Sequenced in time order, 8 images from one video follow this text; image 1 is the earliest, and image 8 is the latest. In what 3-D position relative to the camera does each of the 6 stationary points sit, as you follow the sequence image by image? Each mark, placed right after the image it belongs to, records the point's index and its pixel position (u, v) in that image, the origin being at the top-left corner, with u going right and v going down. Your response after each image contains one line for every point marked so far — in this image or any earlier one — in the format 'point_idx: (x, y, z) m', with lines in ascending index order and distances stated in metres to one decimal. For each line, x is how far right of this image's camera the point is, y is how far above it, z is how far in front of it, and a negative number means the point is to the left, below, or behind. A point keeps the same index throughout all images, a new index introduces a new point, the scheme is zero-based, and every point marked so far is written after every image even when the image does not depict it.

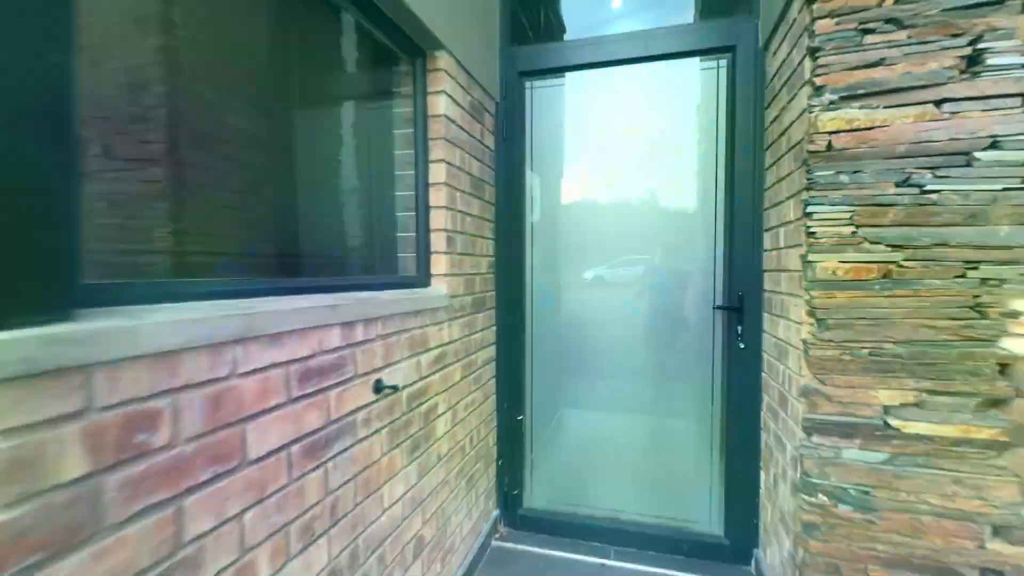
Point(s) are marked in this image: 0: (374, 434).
0: (-0.4, -0.4, +1.3) m
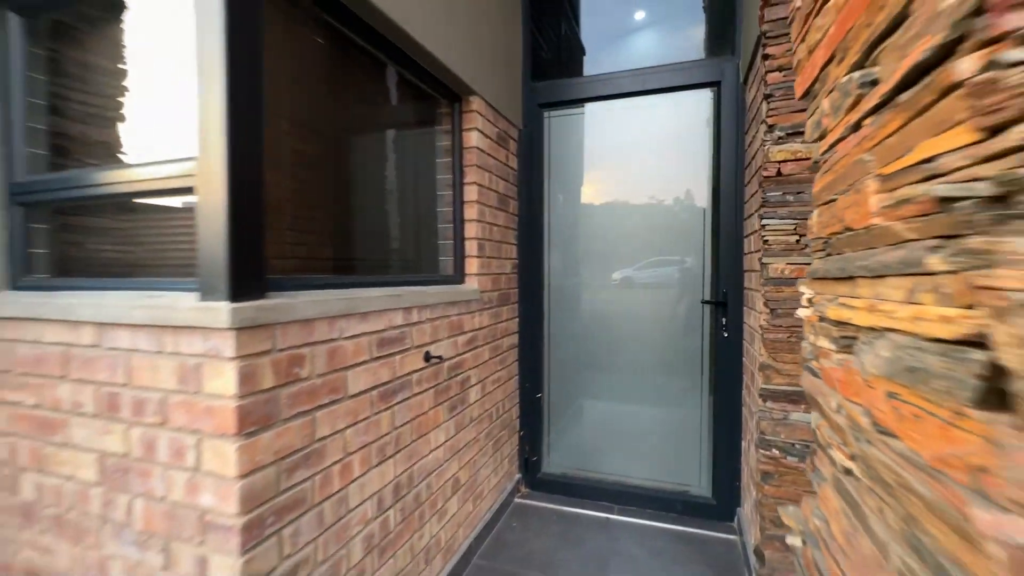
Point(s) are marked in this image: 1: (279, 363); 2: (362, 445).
0: (-0.3, -0.4, +1.8) m
1: (-0.6, -0.2, +1.2) m
2: (-0.5, -0.5, +1.4) m
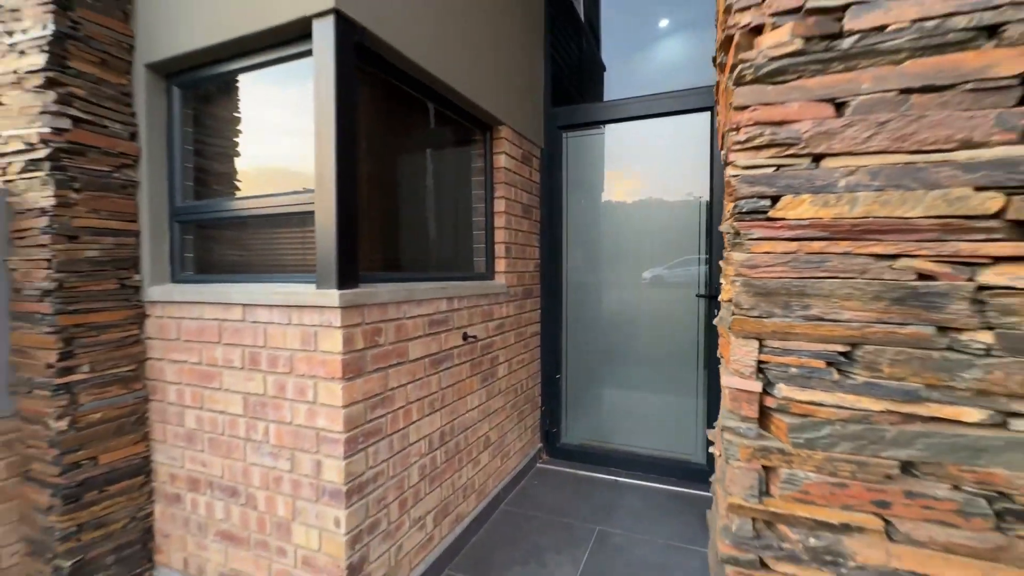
0: (-0.2, -0.4, +2.3) m
1: (-0.5, -0.2, +1.7) m
2: (-0.4, -0.4, +2.0) m
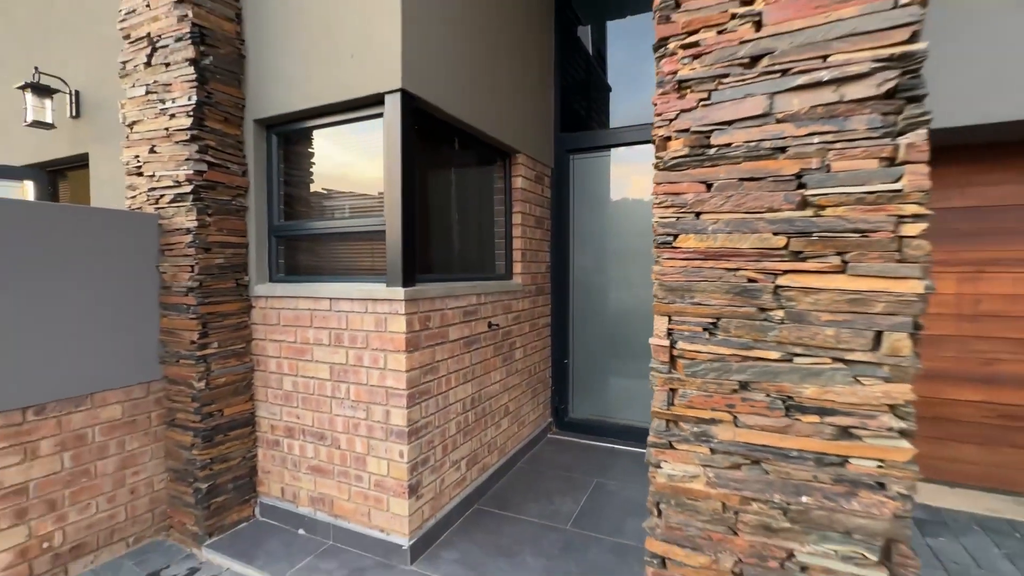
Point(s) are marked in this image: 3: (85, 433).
0: (-0.1, -0.4, +2.9) m
1: (-0.4, -0.1, +2.3) m
2: (-0.3, -0.4, +2.6) m
3: (-2.0, -0.7, +2.2) m
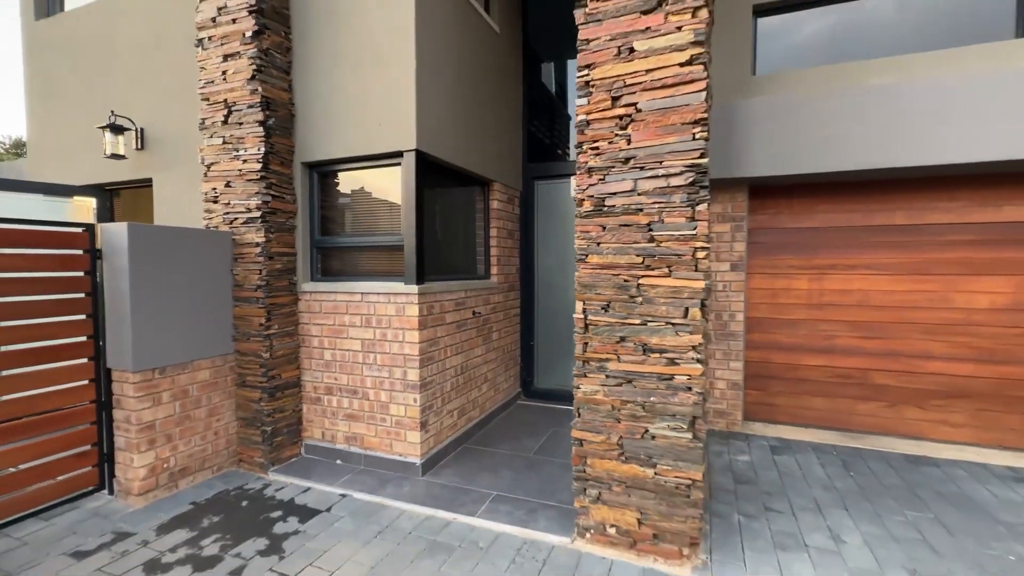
0: (-0.3, -0.3, +3.9) m
1: (-0.6, -0.1, +3.3) m
2: (-0.5, -0.4, +3.5) m
3: (-2.1, -0.7, +3.1) m
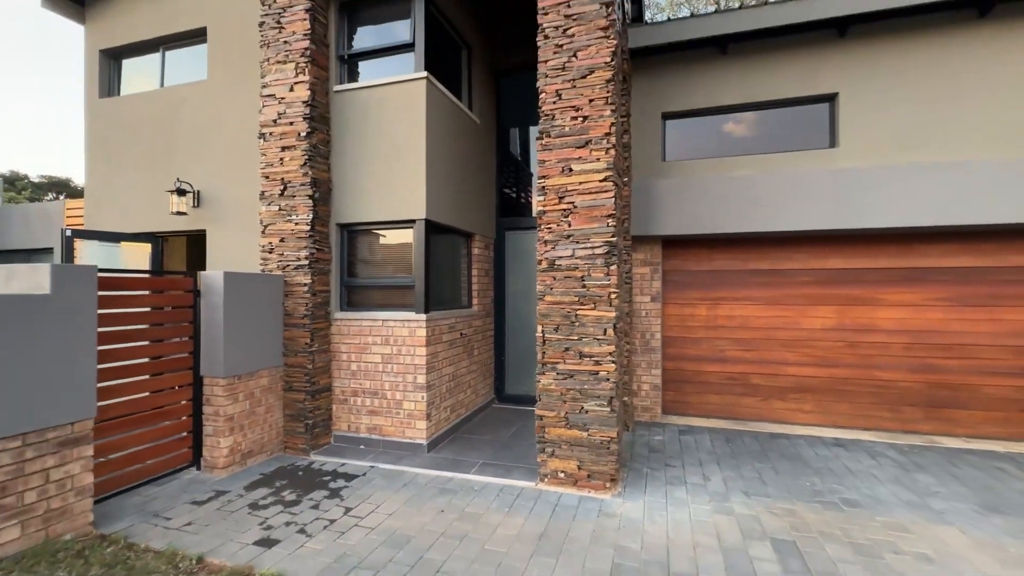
0: (-0.6, -0.6, +5.1) m
1: (-0.8, -0.4, +4.5) m
2: (-0.7, -0.7, +4.8) m
3: (-2.3, -0.9, +4.2) m
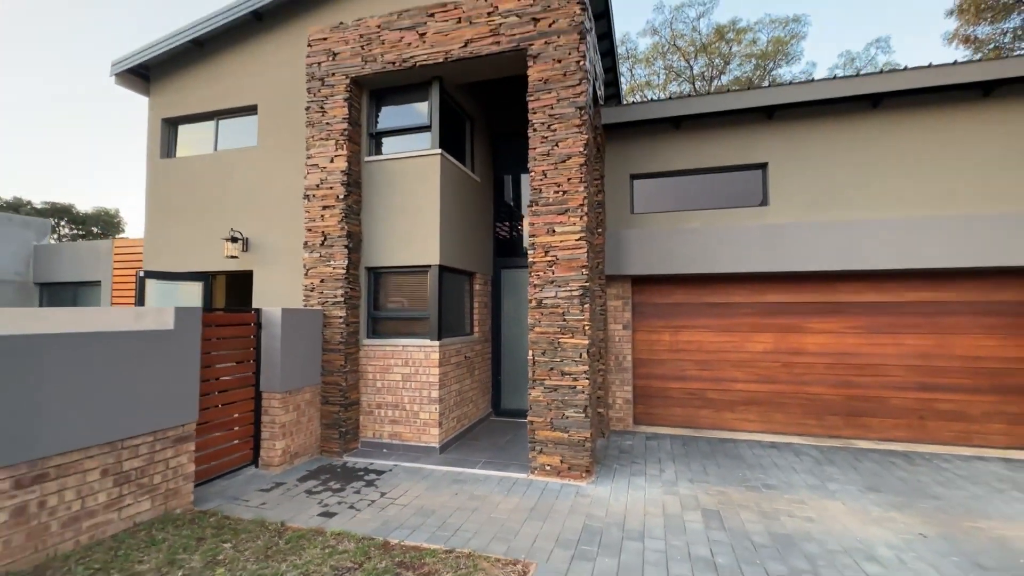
0: (-0.6, -1.0, +6.2) m
1: (-0.8, -0.8, +5.5) m
2: (-0.7, -1.1, +5.8) m
3: (-2.3, -1.3, +5.2) m
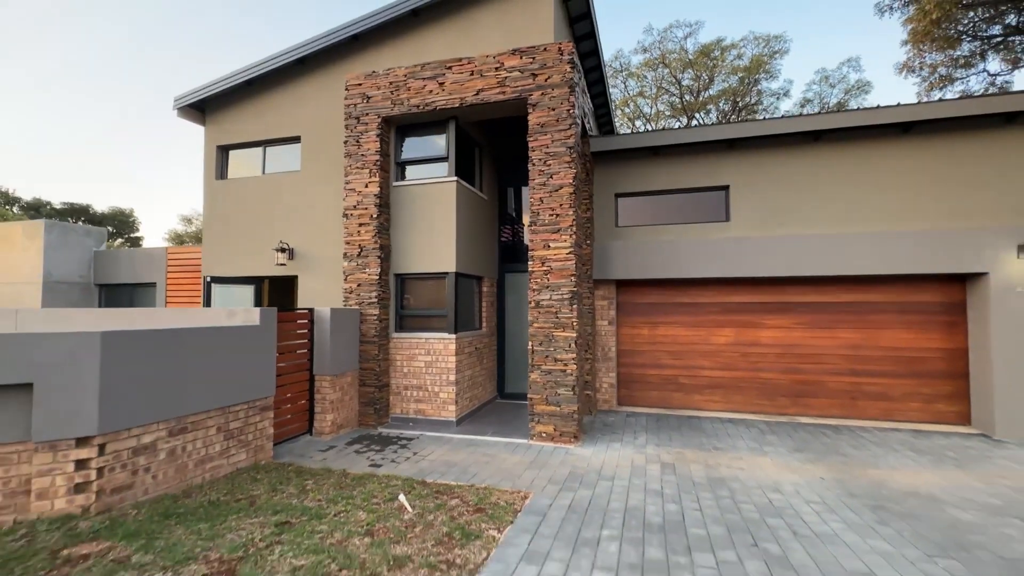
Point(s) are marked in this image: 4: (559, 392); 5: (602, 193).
0: (-0.6, -1.1, +7.4) m
1: (-0.8, -0.8, +6.7) m
2: (-0.7, -1.1, +7.0) m
3: (-2.3, -1.3, +6.4) m
4: (+0.6, -1.3, +5.9) m
5: (+1.5, +1.6, +7.9) m
